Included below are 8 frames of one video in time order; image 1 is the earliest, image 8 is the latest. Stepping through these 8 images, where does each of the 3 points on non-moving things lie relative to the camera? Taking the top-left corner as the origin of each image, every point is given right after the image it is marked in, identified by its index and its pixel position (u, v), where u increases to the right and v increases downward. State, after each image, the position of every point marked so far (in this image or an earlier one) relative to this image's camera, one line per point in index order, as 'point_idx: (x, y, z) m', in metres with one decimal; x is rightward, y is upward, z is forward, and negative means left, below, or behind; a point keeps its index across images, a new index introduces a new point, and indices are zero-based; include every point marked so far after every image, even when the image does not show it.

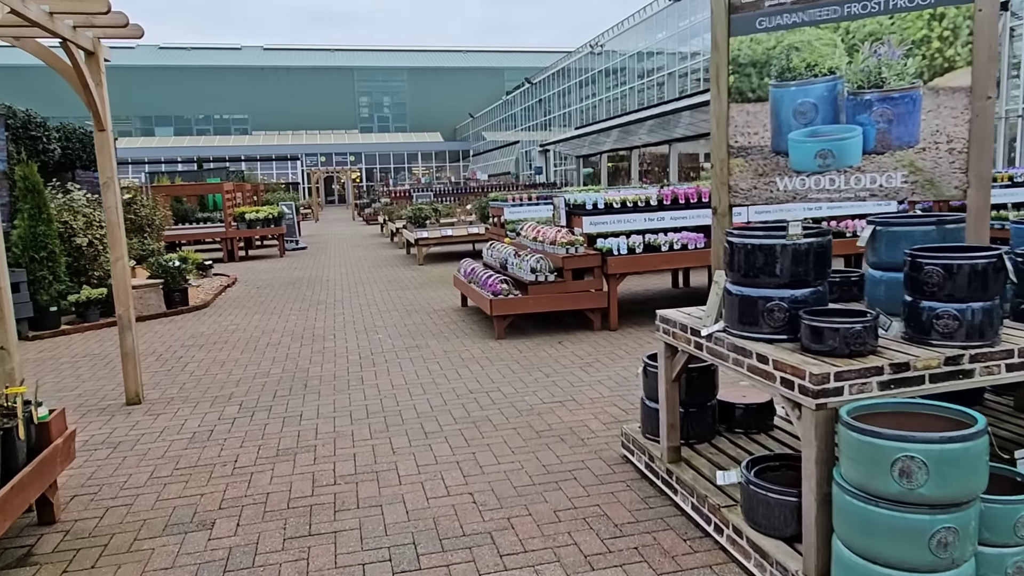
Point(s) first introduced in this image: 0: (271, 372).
0: (-2.0, -0.7, +6.3) m
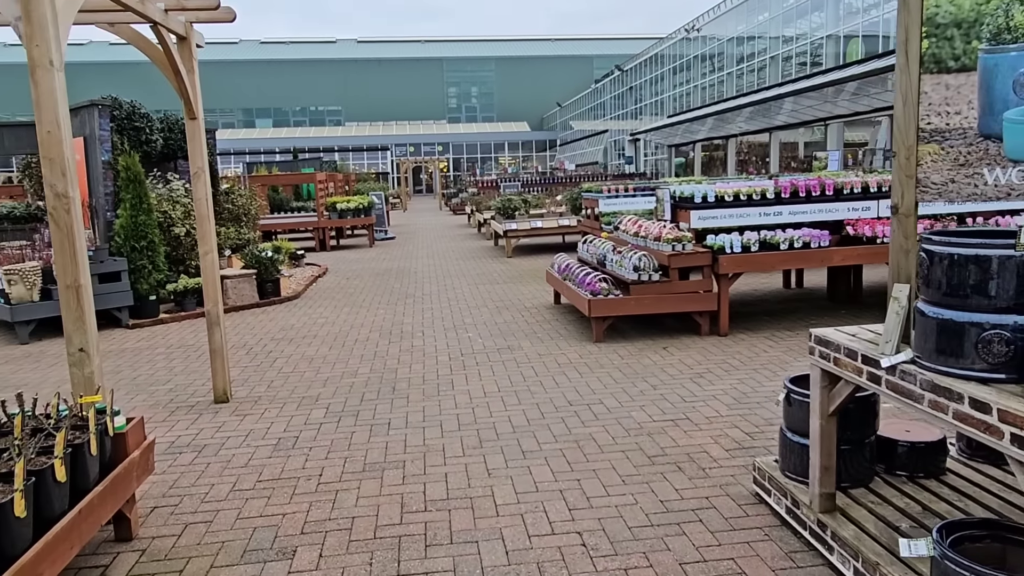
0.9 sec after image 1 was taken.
0: (-1.2, -0.7, +6.0) m
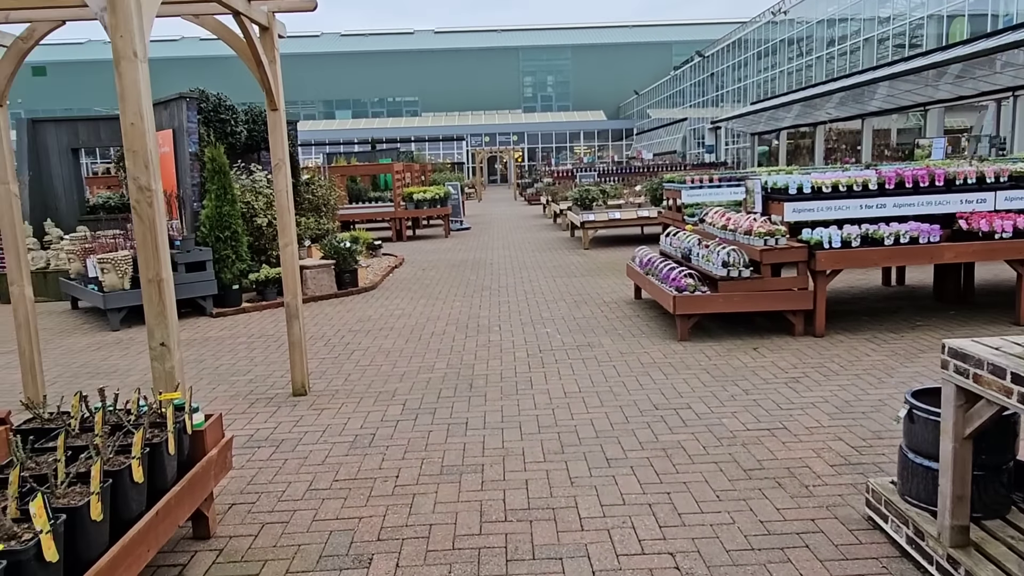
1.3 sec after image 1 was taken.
0: (-0.6, -0.6, +5.9) m
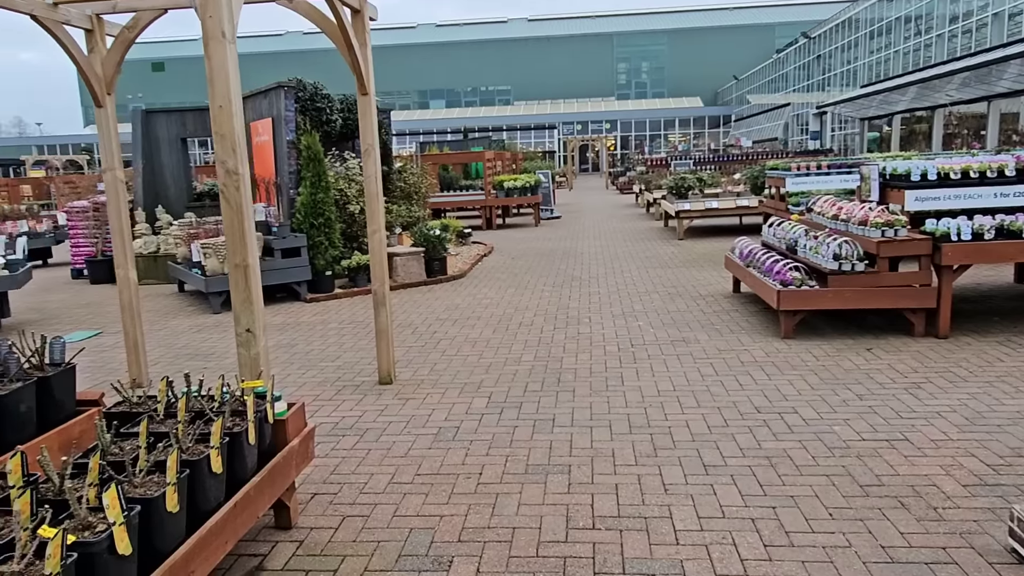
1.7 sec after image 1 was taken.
0: (+0.1, -0.6, +5.7) m
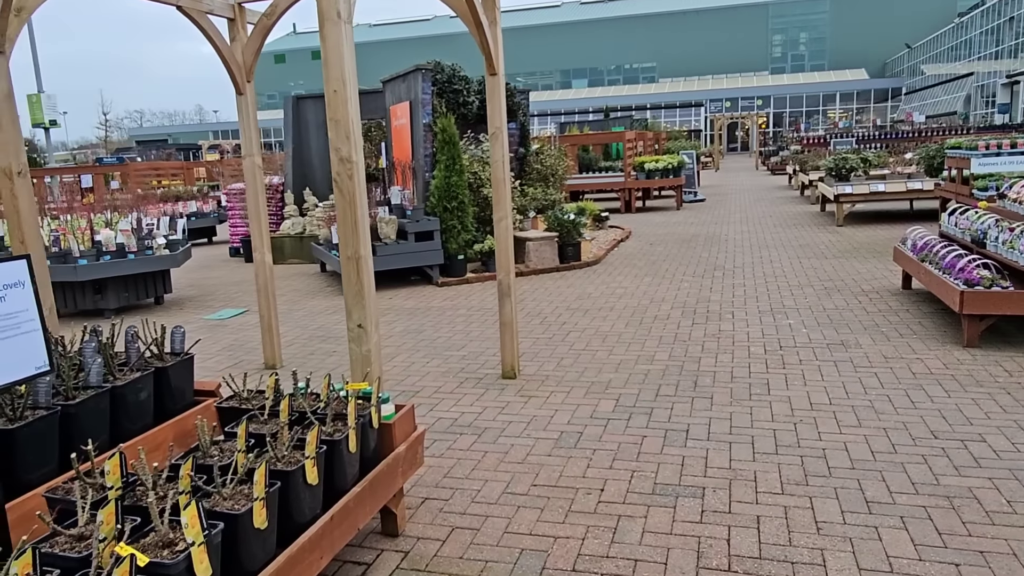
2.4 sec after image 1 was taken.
0: (+1.0, -0.5, +5.3) m
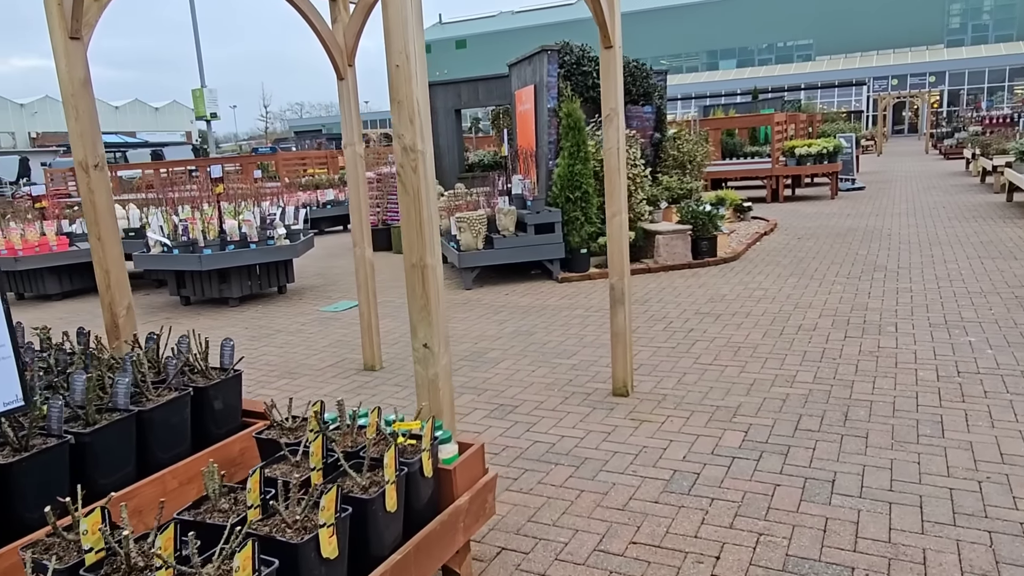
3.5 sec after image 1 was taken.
0: (+1.7, -0.6, +4.5) m
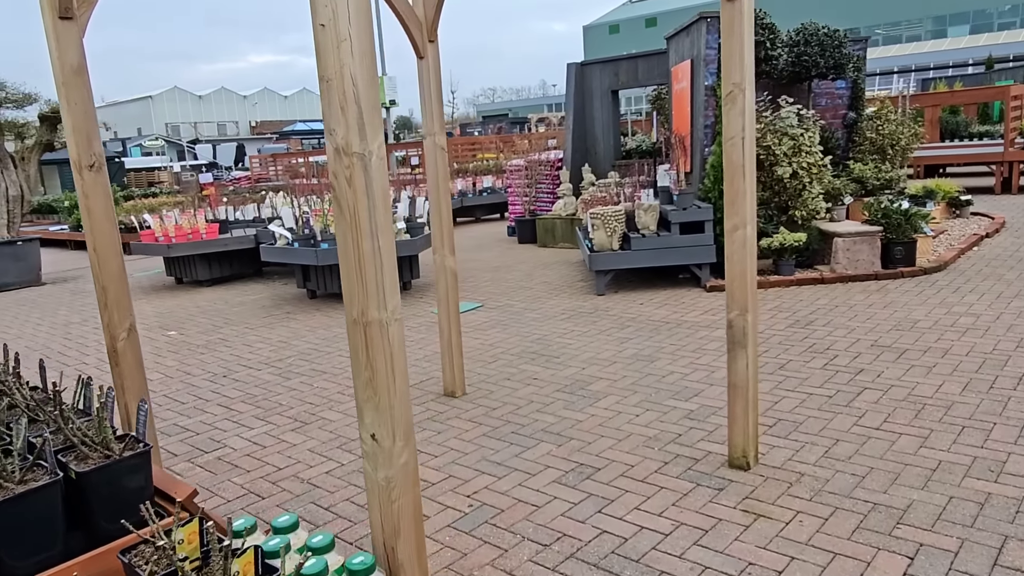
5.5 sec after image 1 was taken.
0: (+2.1, -0.8, +3.1) m
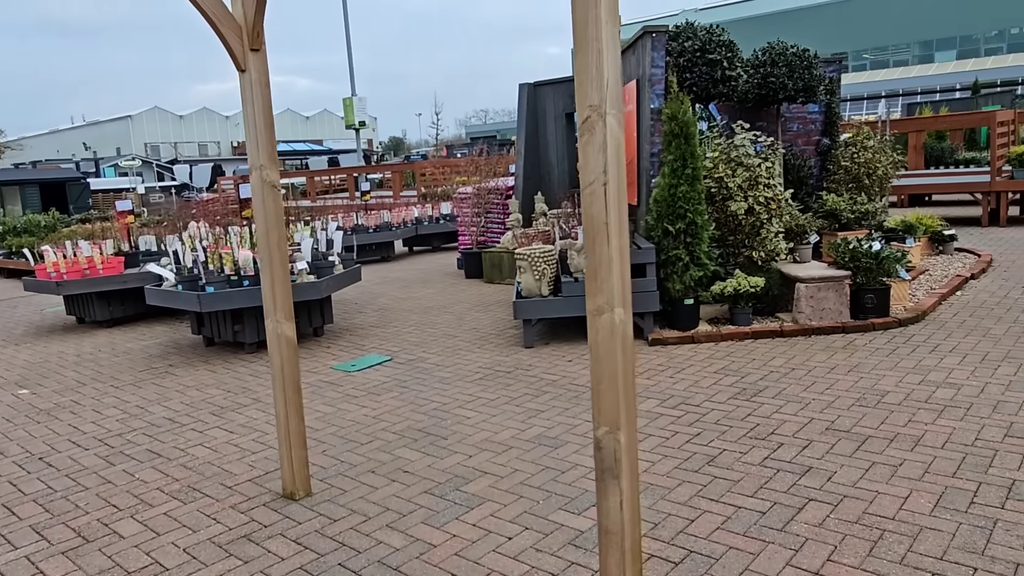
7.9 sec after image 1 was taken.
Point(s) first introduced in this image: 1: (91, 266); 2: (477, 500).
0: (+1.4, -1.1, +2.1) m
1: (-4.7, +0.2, +8.2) m
2: (-0.2, -1.0, +3.5) m
